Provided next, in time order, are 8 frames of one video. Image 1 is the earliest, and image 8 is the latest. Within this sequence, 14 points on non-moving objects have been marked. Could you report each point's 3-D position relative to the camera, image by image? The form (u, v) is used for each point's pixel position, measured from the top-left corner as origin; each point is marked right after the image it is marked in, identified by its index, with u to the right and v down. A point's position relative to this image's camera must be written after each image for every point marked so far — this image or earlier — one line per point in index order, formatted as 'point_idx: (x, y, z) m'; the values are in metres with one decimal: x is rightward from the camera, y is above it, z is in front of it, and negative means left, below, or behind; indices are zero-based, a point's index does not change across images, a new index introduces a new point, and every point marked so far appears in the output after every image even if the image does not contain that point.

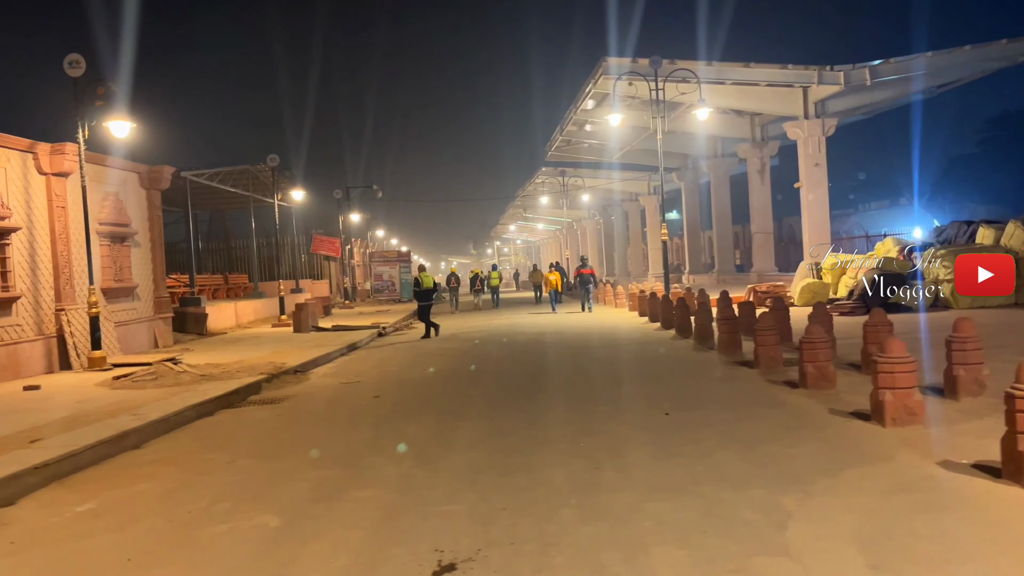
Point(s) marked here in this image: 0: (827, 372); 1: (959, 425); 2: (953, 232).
0: (+3.0, -0.8, +7.7) m
1: (+3.3, -1.0, +6.0) m
2: (+10.7, +1.3, +19.8) m
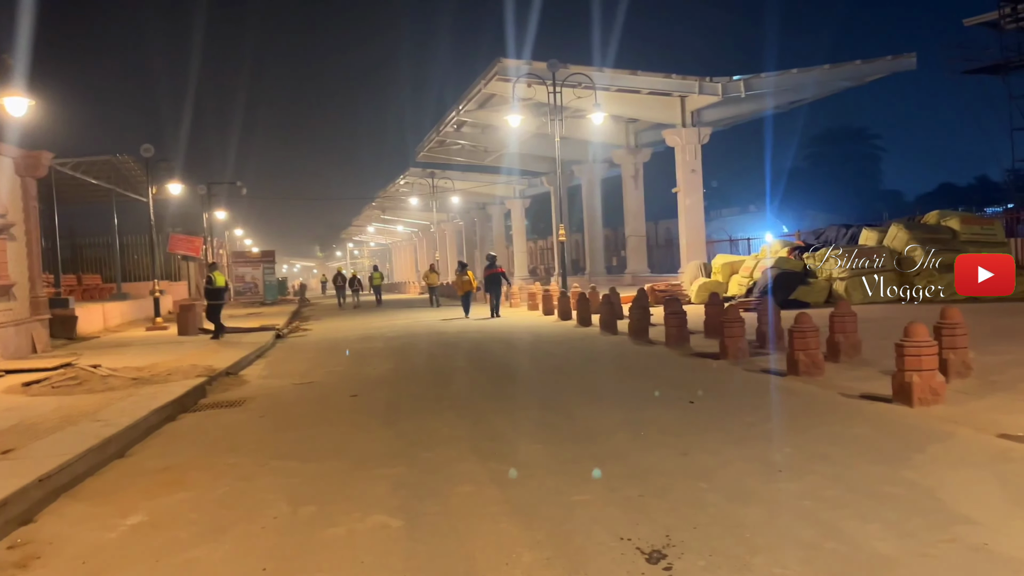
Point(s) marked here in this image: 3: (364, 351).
0: (+3.1, -0.7, +8.1) m
1: (+3.7, -0.9, +6.5) m
2: (+8.4, +1.4, +21.4) m
3: (-2.6, -1.1, +14.5) m
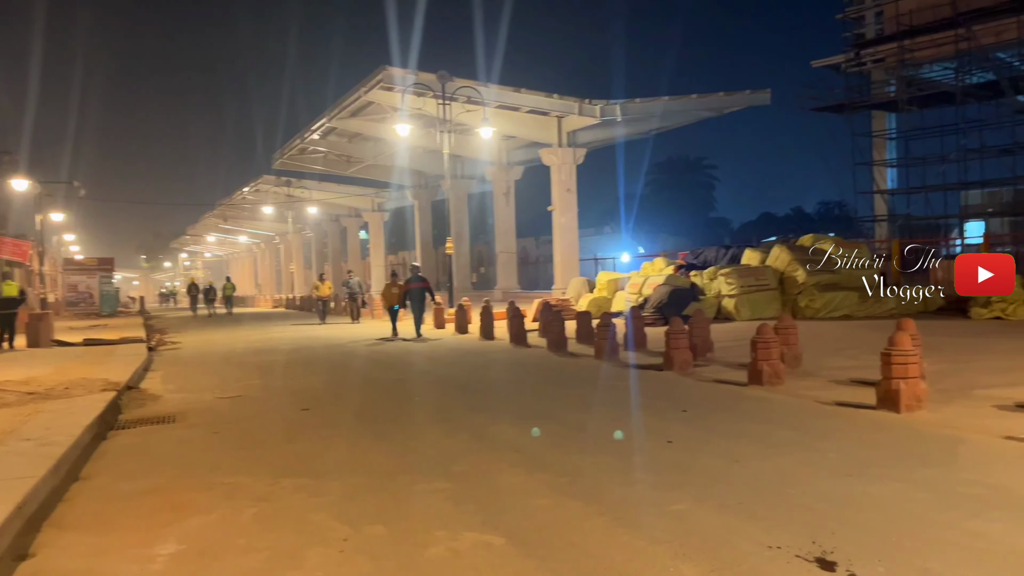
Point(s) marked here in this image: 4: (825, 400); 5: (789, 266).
0: (+2.8, -0.8, +8.4) m
1: (+3.7, -1.0, +6.9) m
2: (+5.5, +0.9, +22.5) m
3: (-4.1, -1.3, +13.6) m
4: (+2.9, -1.0, +7.6) m
5: (+6.2, +0.5, +18.3) m
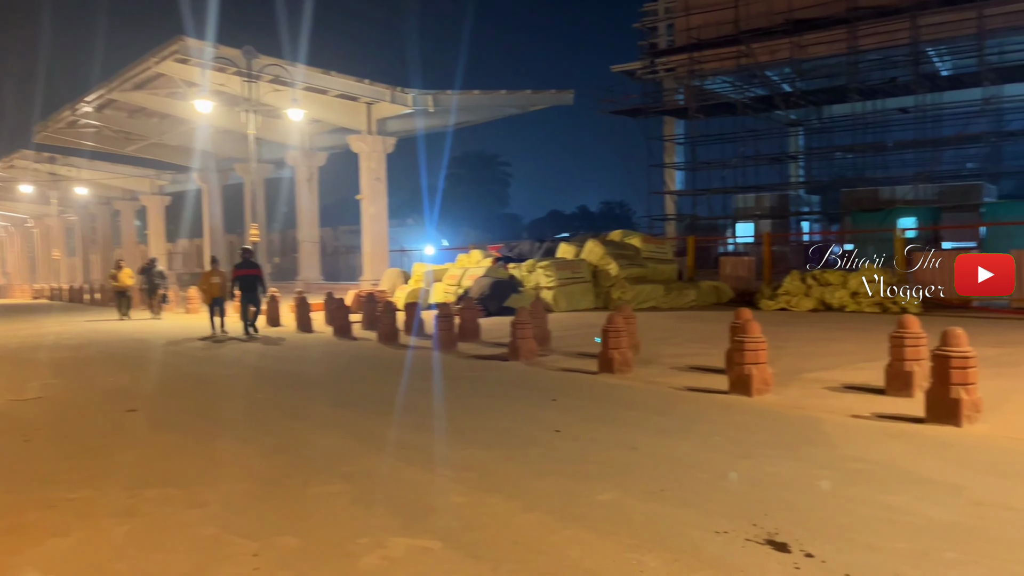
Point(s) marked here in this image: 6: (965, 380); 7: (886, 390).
0: (+1.2, -0.7, +8.7) m
1: (+2.5, -0.9, +7.4) m
2: (+0.4, +1.1, +23.0) m
3: (-6.6, -1.1, +12.0) m
4: (+1.6, -0.9, +8.0) m
5: (+2.1, +0.6, +19.1) m
6: (+3.1, -0.6, +5.6) m
7: (+3.2, -0.9, +7.0) m
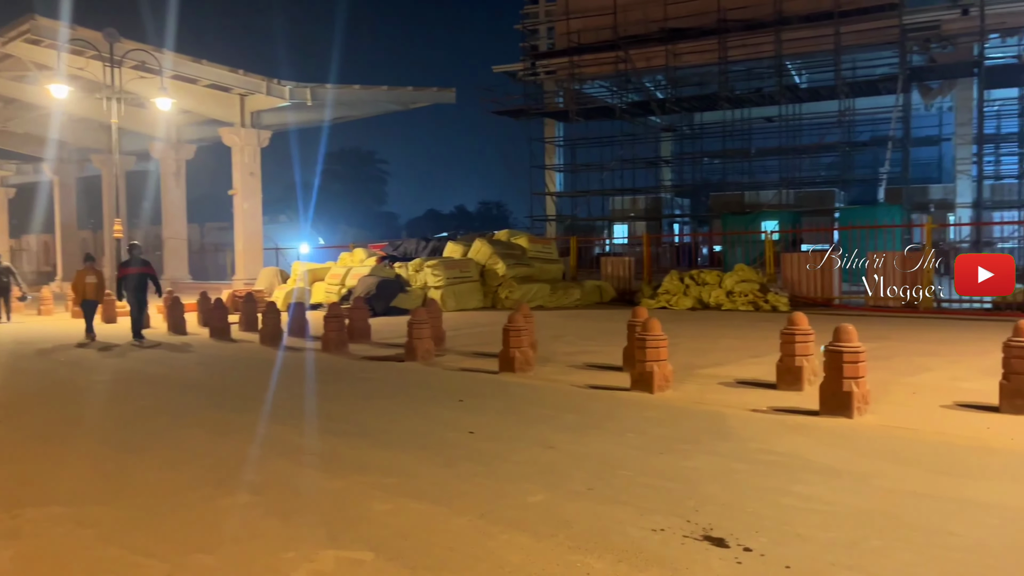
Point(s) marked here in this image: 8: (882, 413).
0: (+0.2, -0.7, +8.7) m
1: (+1.6, -0.9, +7.7) m
2: (-2.8, +1.1, +22.7) m
3: (-8.1, -1.1, +10.8) m
4: (+0.6, -0.9, +8.0) m
5: (-0.5, +0.7, +19.2) m
6: (+2.5, -0.6, +5.9) m
7: (+2.4, -0.9, +7.4) m
8: (+2.8, -0.9, +6.1) m
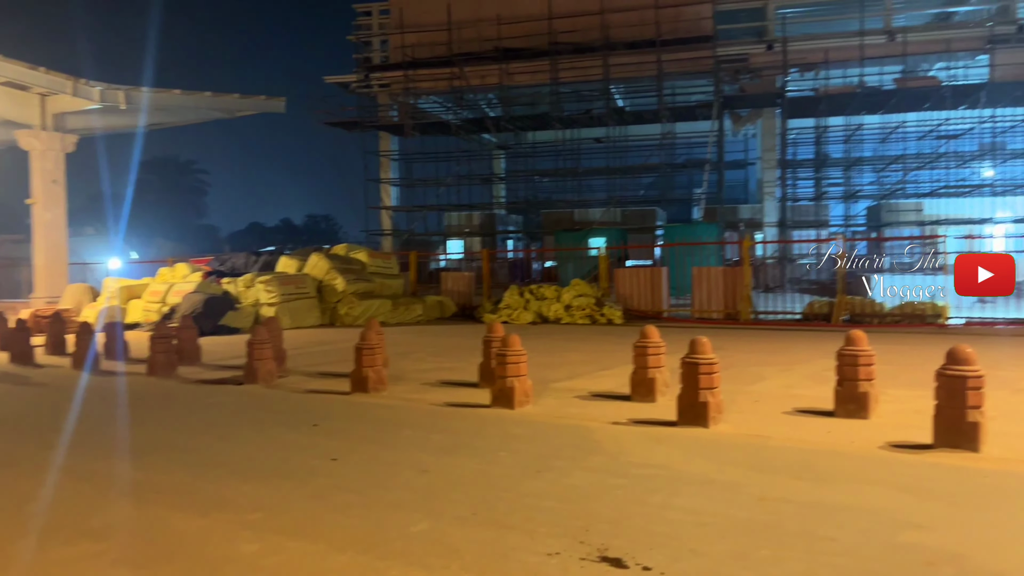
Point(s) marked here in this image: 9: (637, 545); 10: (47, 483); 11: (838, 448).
0: (-1.3, -0.9, +8.4) m
1: (+0.3, -1.1, +7.7) m
2: (-7.1, +0.7, +21.5) m
3: (-9.9, -1.3, +8.7) m
4: (-0.7, -1.1, +7.8) m
5: (-4.2, +0.3, +18.5) m
6: (+1.5, -0.7, +6.2) m
7: (+1.1, -1.0, +7.5) m
8: (+1.7, -1.0, +6.4) m
9: (+0.5, -1.1, +3.4) m
10: (-2.8, -1.2, +5.0) m
11: (+2.2, -1.1, +5.5) m
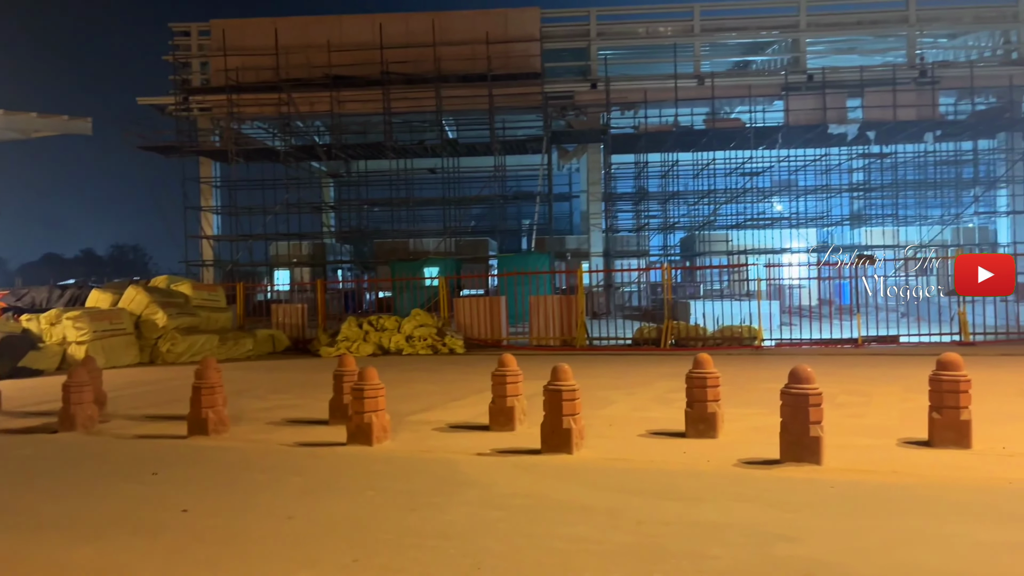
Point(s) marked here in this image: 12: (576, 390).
0: (-2.8, -1.2, +7.9) m
1: (-1.0, -1.3, +7.5) m
2: (-11.2, -0.2, +19.5) m
3: (-11.2, -1.7, +6.4) m
4: (-2.1, -1.4, +7.4) m
5: (-7.6, -0.4, +17.2) m
6: (+0.5, -0.9, +6.2) m
7: (-0.2, -1.3, +7.5) m
8: (+0.7, -1.3, +6.5) m
9: (+0.1, -1.2, +3.4) m
10: (-3.5, -1.4, +4.2) m
11: (+1.3, -1.2, +5.7) m
12: (+0.5, -0.8, +6.2) m
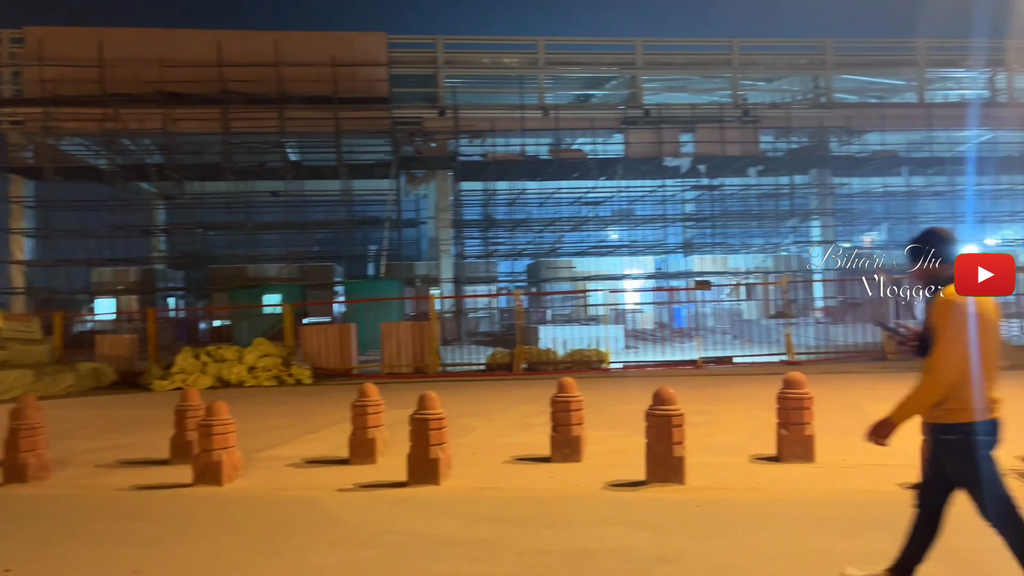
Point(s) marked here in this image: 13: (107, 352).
0: (-4.0, -1.5, +7.0) m
1: (-2.2, -1.6, +7.0) m
2: (-14.5, -0.8, +17.0) m
3: (-12.0, -2.0, +4.0) m
4: (-3.2, -1.6, +6.7) m
5: (-10.6, -1.0, +15.3) m
6: (-0.5, -1.1, +6.1) m
7: (-1.4, -1.5, +7.2) m
8: (-0.4, -1.5, +6.4) m
9: (-0.4, -1.3, +3.2) m
10: (-4.1, -1.5, +3.3) m
11: (+0.4, -1.4, +5.7) m
12: (-0.5, -1.0, +6.1) m
13: (-9.1, -1.4, +18.5) m
